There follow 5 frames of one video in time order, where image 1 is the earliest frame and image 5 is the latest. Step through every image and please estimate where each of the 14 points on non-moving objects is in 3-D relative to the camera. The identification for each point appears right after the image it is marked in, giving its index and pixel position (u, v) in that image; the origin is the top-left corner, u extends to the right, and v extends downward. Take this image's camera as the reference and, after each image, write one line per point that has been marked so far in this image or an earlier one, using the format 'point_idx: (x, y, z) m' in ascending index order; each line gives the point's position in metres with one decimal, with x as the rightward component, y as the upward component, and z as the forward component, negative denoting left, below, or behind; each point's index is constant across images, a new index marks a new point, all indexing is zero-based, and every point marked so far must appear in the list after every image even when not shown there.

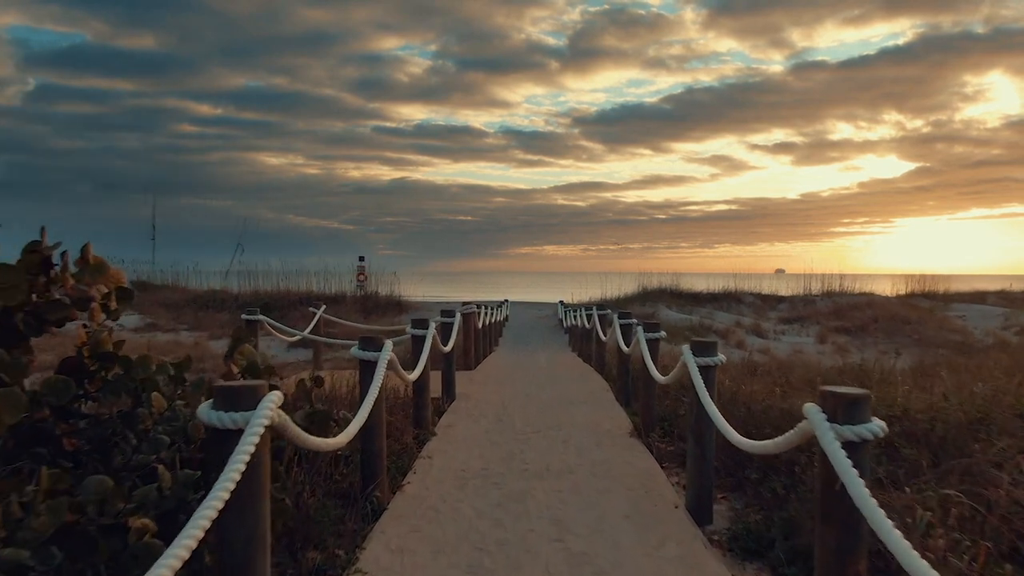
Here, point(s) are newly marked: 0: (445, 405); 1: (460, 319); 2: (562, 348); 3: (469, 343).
0: (-0.8, -1.5, +7.7) m
1: (-0.7, -0.4, +8.3) m
2: (+1.3, -1.6, +16.5) m
3: (-0.7, -1.0, +10.9) m
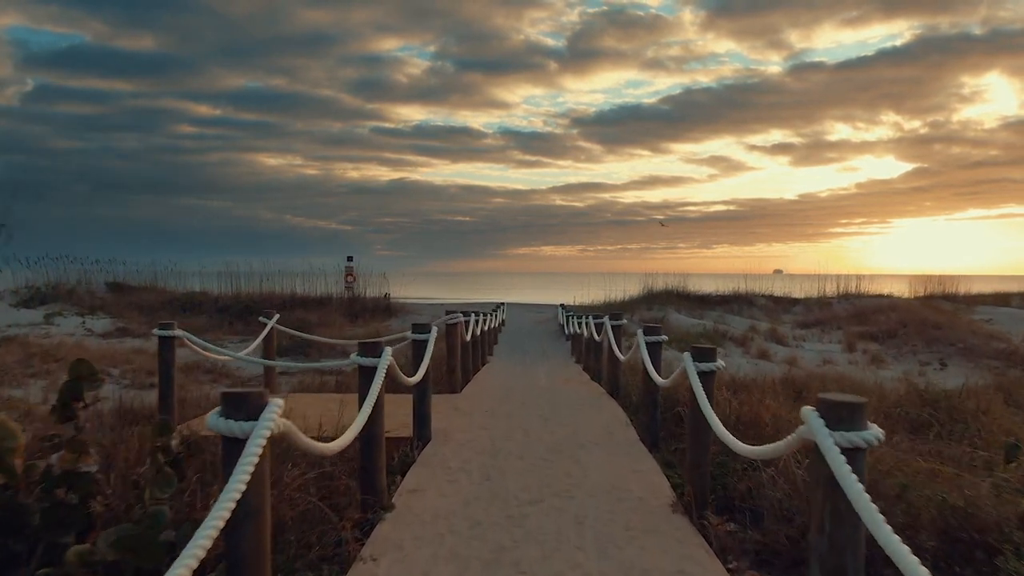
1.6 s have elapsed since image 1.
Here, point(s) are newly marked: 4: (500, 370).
0: (-0.9, -1.5, +5.7) m
1: (-0.8, -0.5, +6.4) m
2: (+1.2, -1.7, +14.6) m
3: (-0.8, -1.0, +8.9) m
4: (-0.2, -1.6, +12.2) m
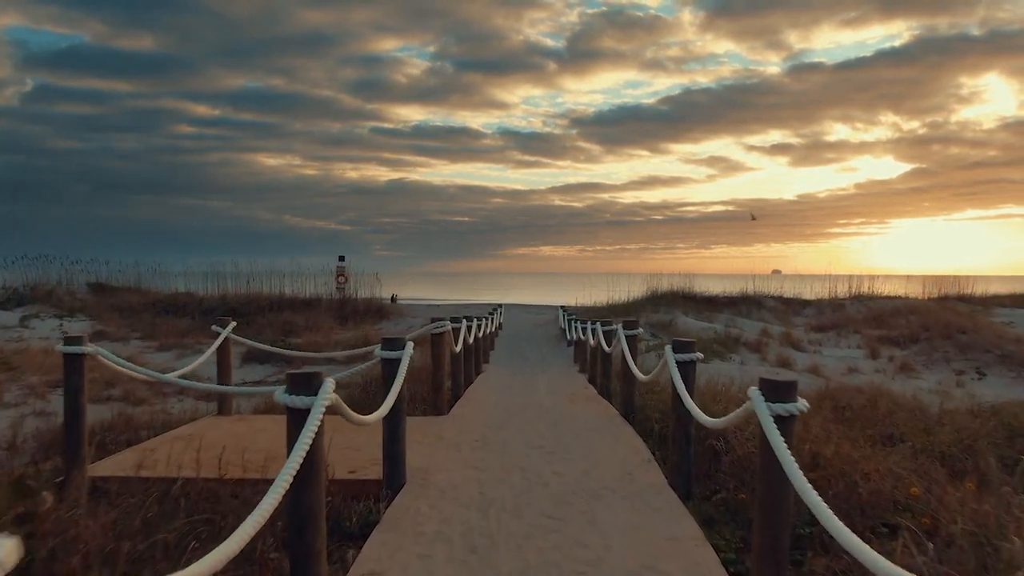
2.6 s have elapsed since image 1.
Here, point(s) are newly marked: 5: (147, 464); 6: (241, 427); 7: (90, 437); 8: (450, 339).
0: (-0.9, -1.5, +4.4) m
1: (-0.8, -0.5, +5.1) m
2: (+1.1, -1.7, +13.3) m
3: (-0.9, -1.1, +7.6) m
4: (-0.3, -1.6, +10.9) m
5: (-3.1, -1.5, +5.4) m
6: (-2.9, -1.5, +6.8) m
7: (-4.9, -1.8, +7.4) m
8: (-0.8, -0.7, +8.4) m
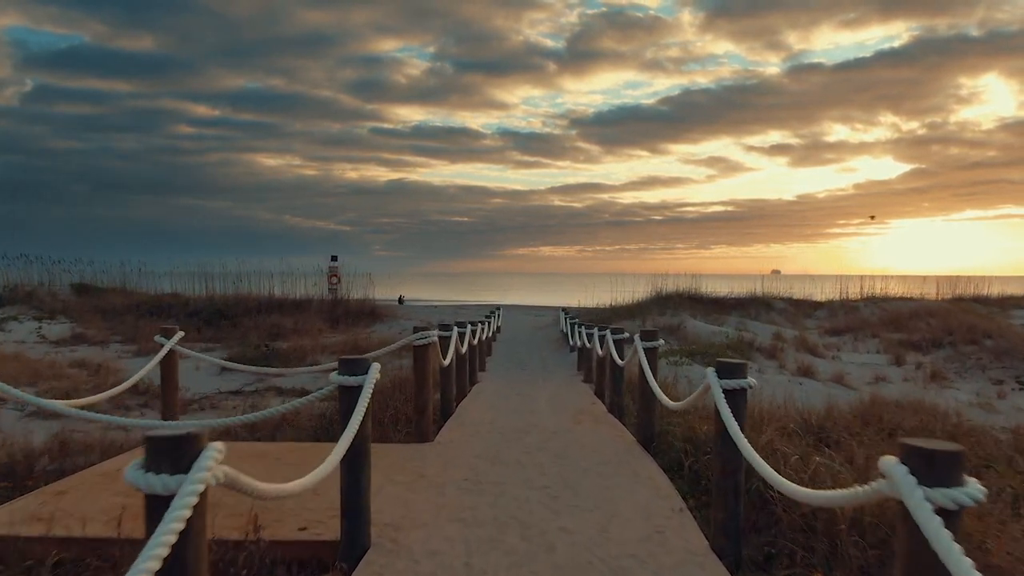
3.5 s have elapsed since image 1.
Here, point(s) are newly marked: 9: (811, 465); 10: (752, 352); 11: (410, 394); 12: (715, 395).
0: (-0.9, -1.6, +3.3) m
1: (-0.8, -0.6, +3.9) m
2: (+1.1, -1.7, +12.1) m
3: (-0.9, -1.1, +6.5) m
4: (-0.3, -1.7, +9.7) m
5: (-3.1, -1.5, +4.2) m
6: (-2.9, -1.5, +5.7) m
7: (-4.9, -1.8, +6.2) m
8: (-0.9, -0.7, +7.3) m
9: (+2.2, -1.3, +4.6) m
10: (+6.0, -1.6, +15.9) m
11: (-1.2, -1.3, +7.7) m
12: (+1.2, -0.6, +3.8) m
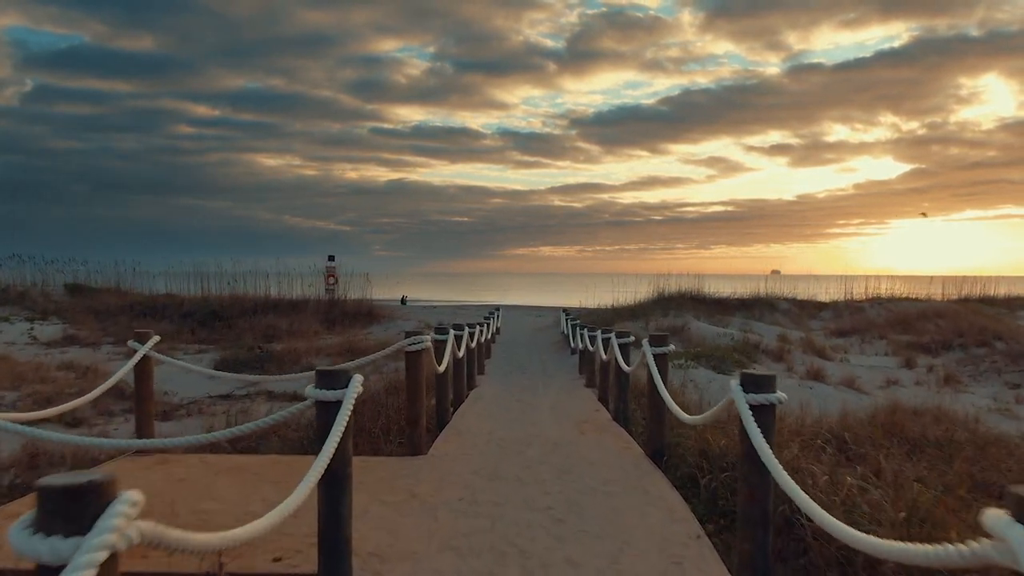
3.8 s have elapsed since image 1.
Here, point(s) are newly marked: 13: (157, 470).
0: (-0.9, -1.6, +2.8) m
1: (-0.8, -0.6, +3.5) m
2: (+1.1, -1.8, +11.7) m
3: (-0.9, -1.1, +6.0) m
4: (-0.3, -1.7, +9.3) m
5: (-3.1, -1.5, +3.8) m
6: (-2.9, -1.5, +5.2) m
7: (-4.9, -1.8, +5.8) m
8: (-0.9, -0.7, +6.8) m
9: (+2.1, -1.3, +4.1) m
10: (+6.0, -1.6, +15.5) m
11: (-1.2, -1.3, +7.2) m
12: (+1.2, -0.6, +3.4) m
13: (-3.0, -1.5, +5.4) m
